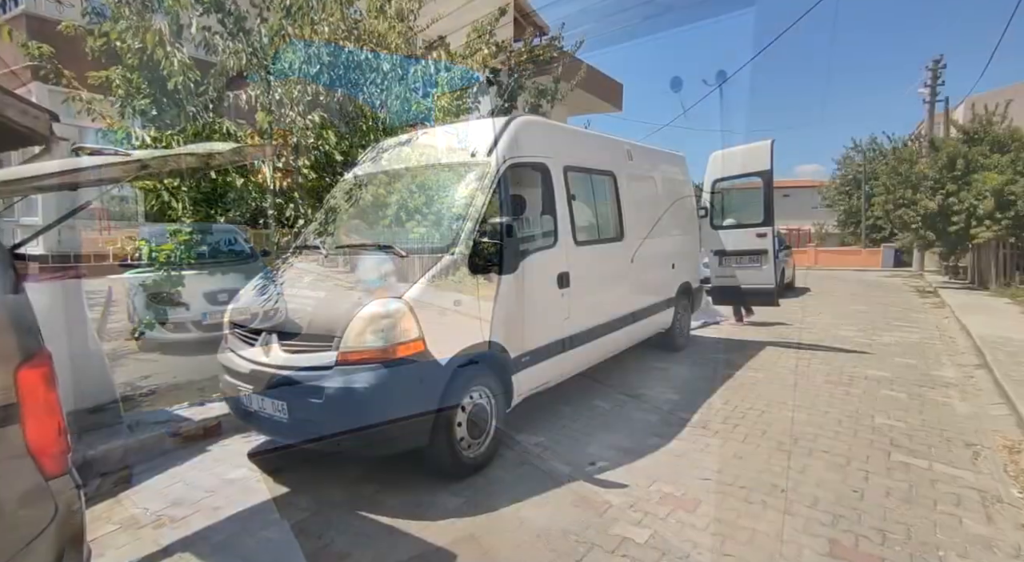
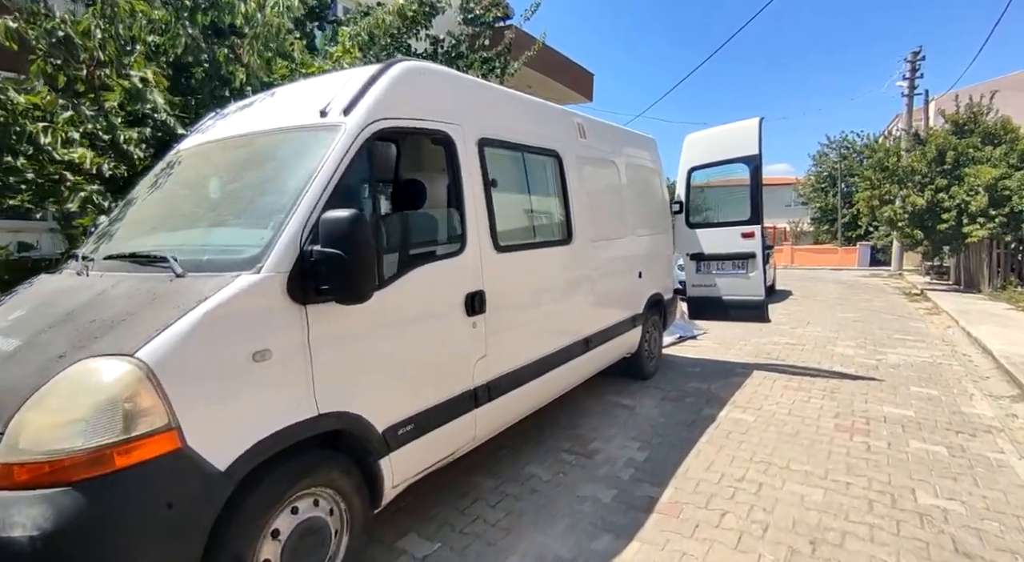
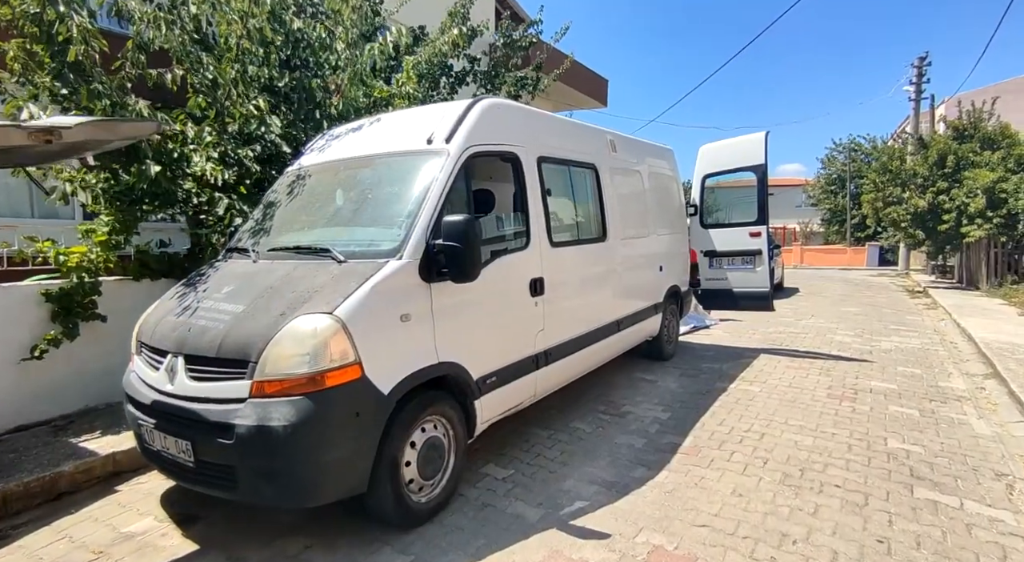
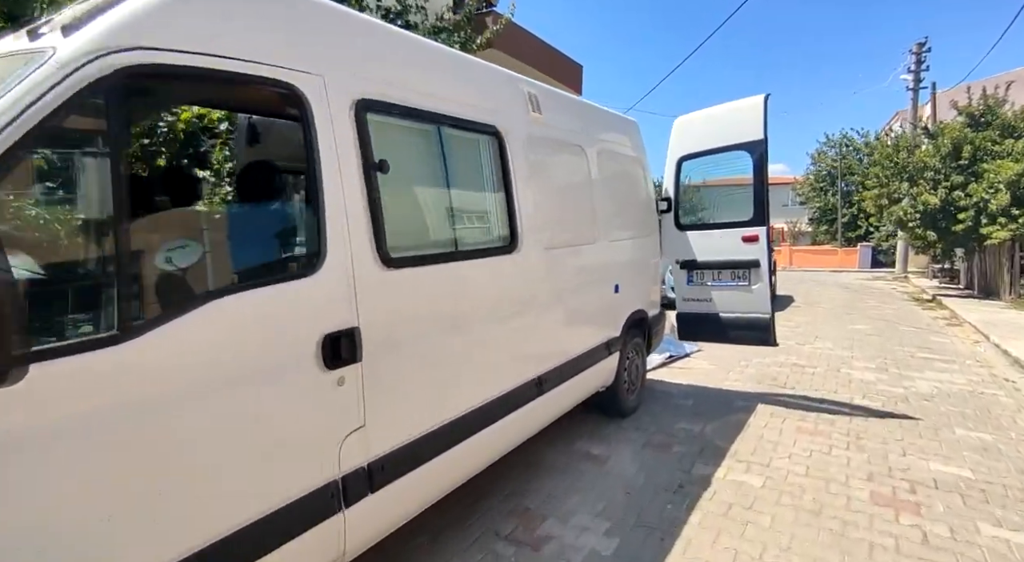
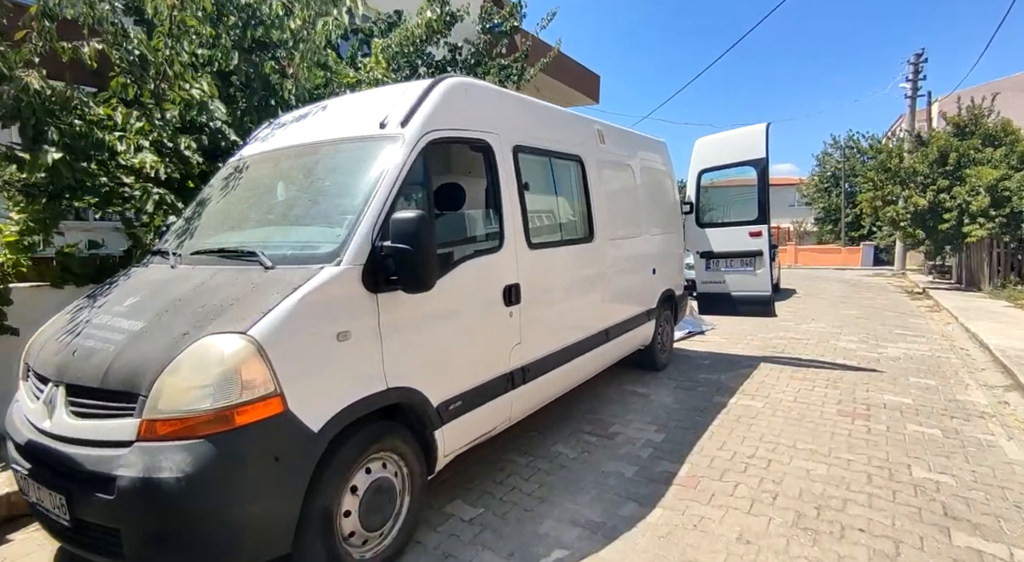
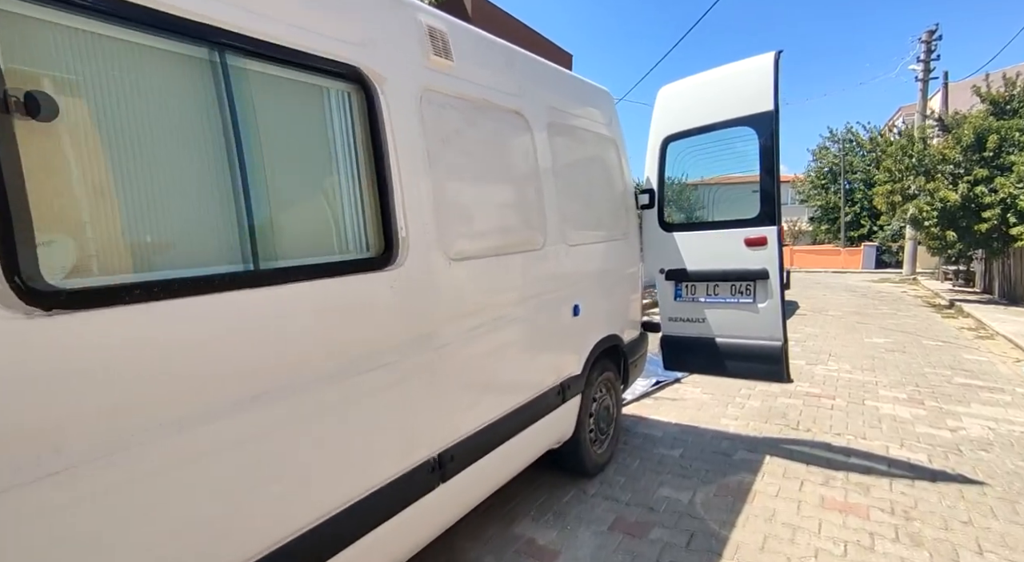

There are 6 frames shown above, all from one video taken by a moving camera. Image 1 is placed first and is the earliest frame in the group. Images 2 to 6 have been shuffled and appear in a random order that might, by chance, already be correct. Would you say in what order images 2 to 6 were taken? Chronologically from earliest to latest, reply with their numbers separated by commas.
3, 5, 2, 4, 6
